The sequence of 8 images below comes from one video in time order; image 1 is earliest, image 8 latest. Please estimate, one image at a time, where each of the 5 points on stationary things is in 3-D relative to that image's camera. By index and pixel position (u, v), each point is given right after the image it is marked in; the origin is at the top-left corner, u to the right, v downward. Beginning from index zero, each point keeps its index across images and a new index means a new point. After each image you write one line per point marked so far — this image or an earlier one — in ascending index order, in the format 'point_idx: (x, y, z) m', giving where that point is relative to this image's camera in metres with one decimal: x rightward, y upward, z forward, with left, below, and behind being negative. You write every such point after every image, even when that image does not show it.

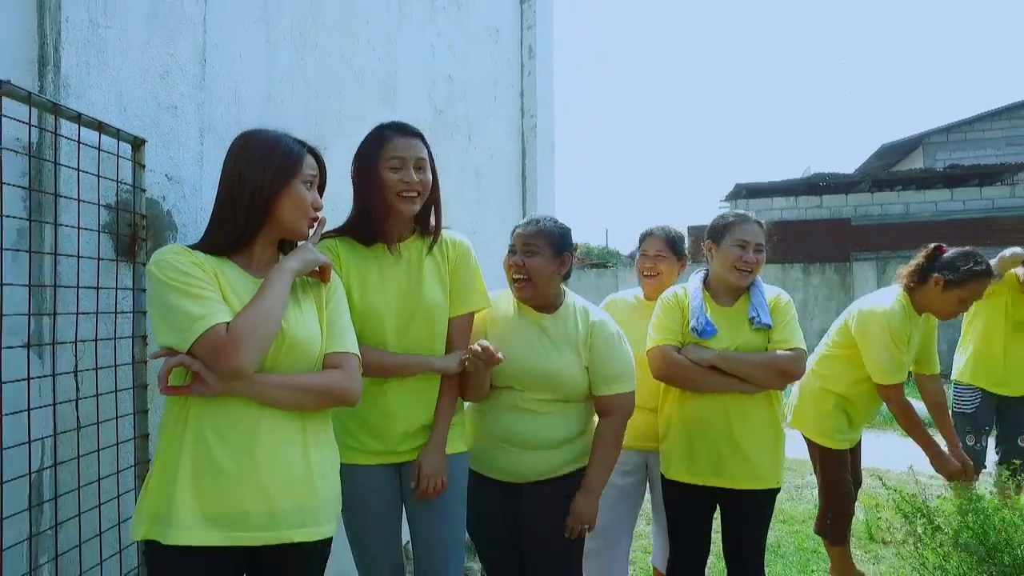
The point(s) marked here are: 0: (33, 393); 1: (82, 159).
0: (-1.1, -0.2, +1.6) m
1: (-1.0, +0.3, +1.7) m
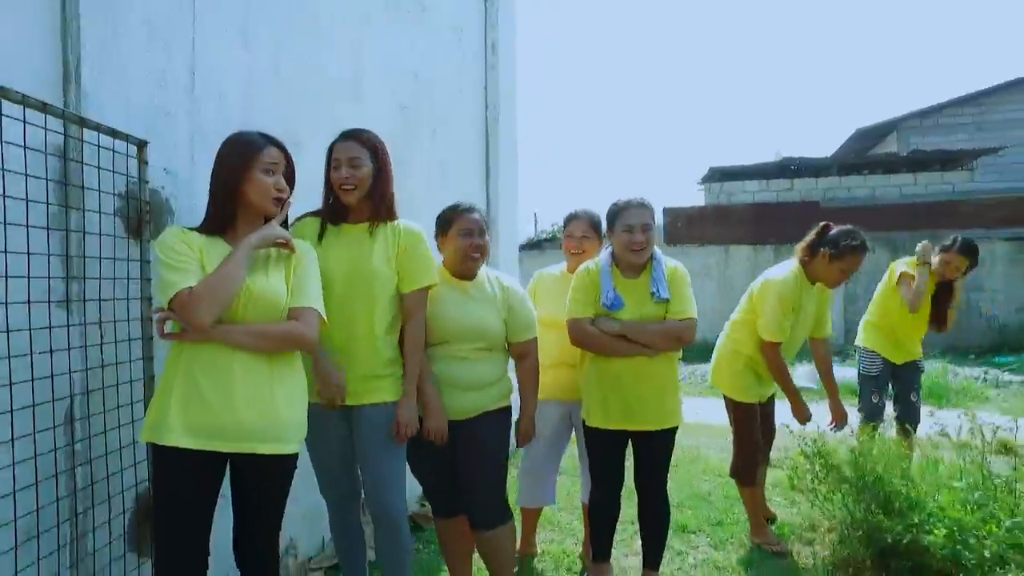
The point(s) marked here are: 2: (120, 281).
0: (-1.3, -0.1, +2.1) m
1: (-1.3, +0.4, +2.2) m
2: (-1.3, 0.0, +2.3) m
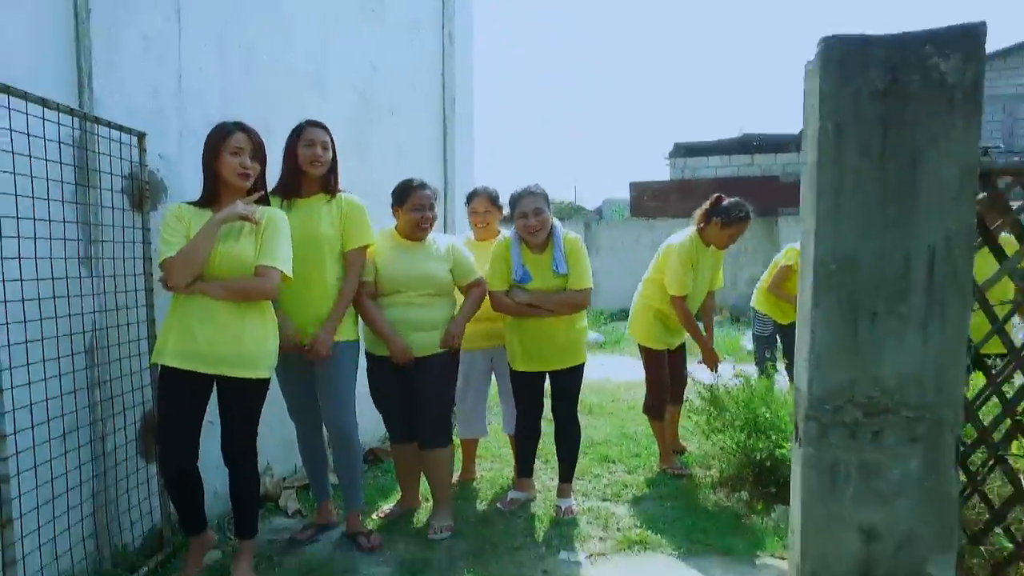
0: (-1.6, 0.0, +2.7) m
1: (-1.6, +0.5, +2.8) m
2: (-1.5, +0.2, +2.9) m
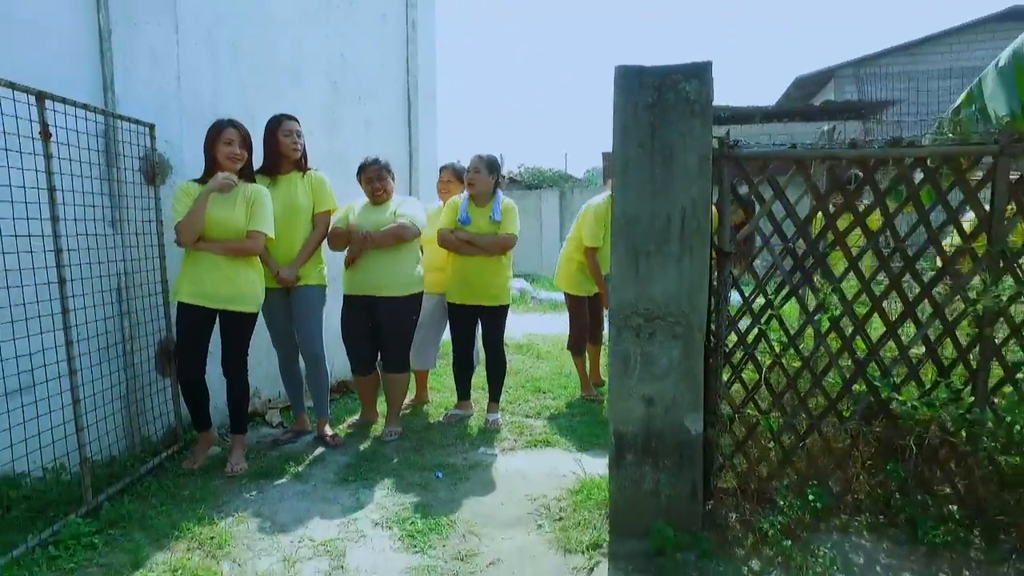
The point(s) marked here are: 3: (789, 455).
0: (-1.9, +0.2, +3.5) m
1: (-1.9, +0.8, +3.6) m
2: (-1.9, +0.4, +3.8) m
3: (+1.1, -0.6, +2.7) m
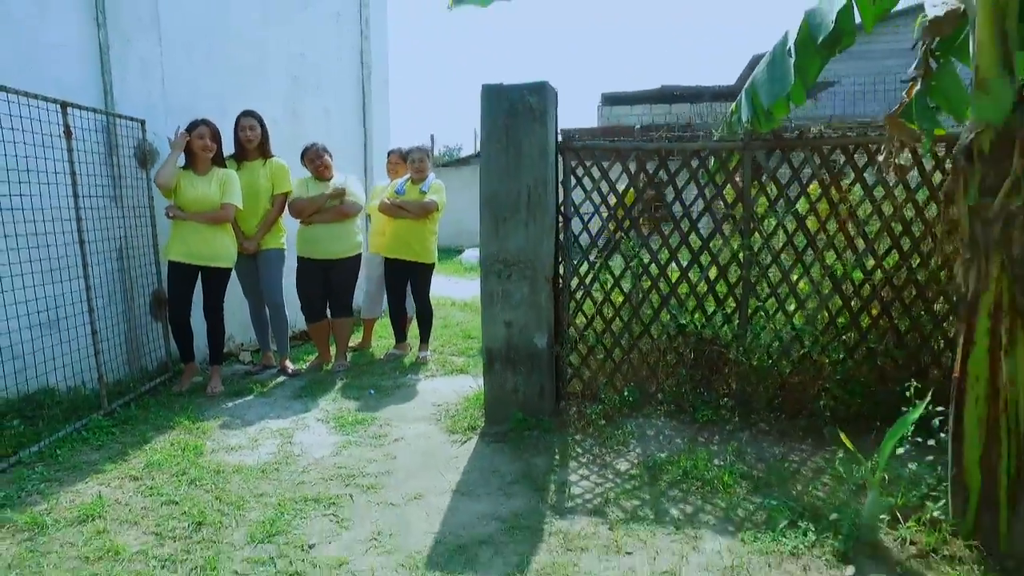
0: (-2.5, +0.5, +4.5) m
1: (-2.5, +1.0, +4.6) m
2: (-2.5, +0.7, +4.8) m
3: (+0.6, -0.4, +3.8) m
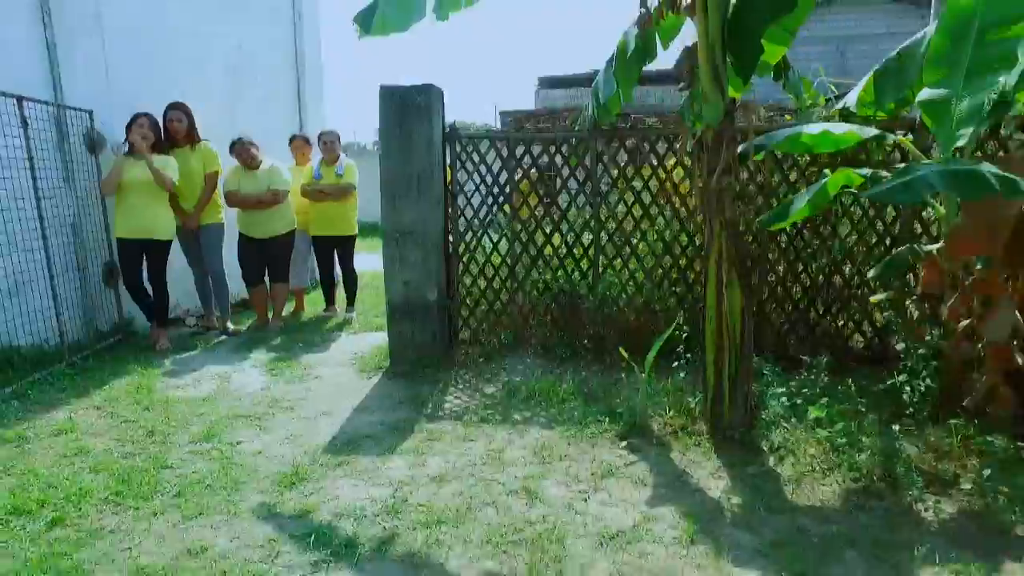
0: (-3.2, +0.7, +5.2) m
1: (-3.2, +1.2, +5.2) m
2: (-3.2, +0.9, +5.4) m
3: (-0.1, -0.2, +4.7) m
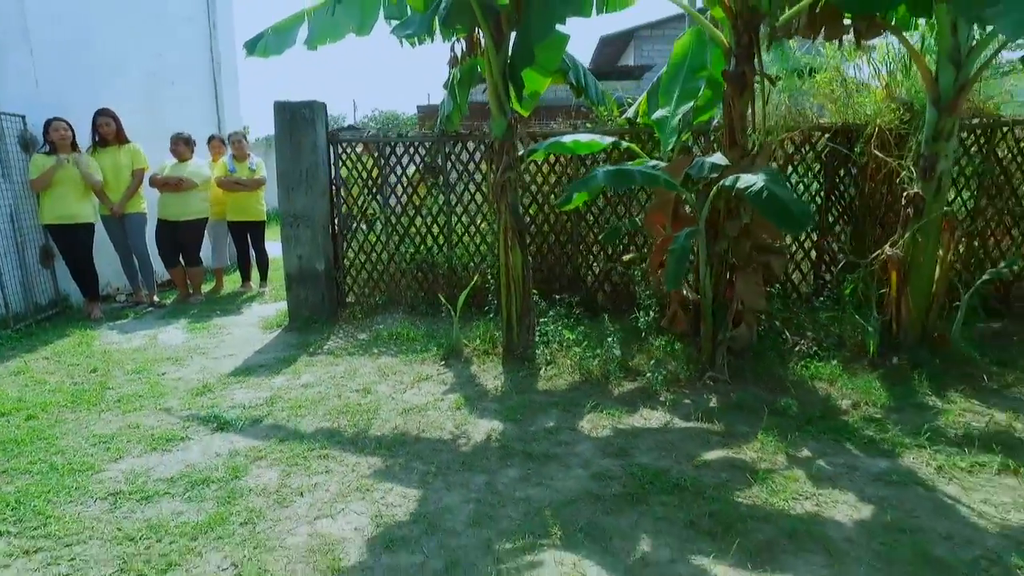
0: (-4.3, +0.8, +6.2) m
1: (-4.3, +1.4, +6.2) m
2: (-4.3, +1.0, +6.4) m
3: (-1.1, 0.0, +5.9) m
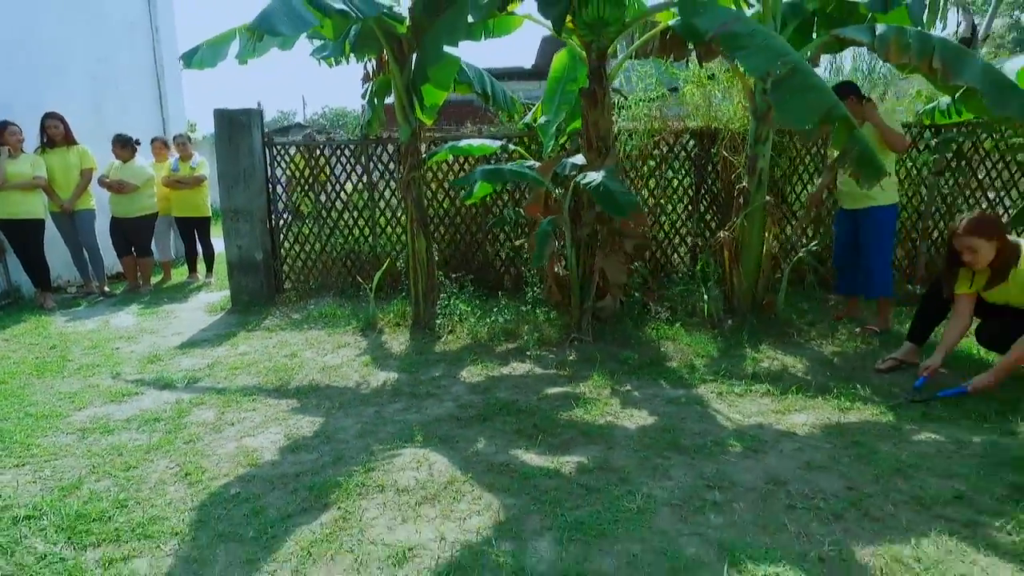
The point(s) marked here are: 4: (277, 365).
0: (-5.0, +0.9, +6.7) m
1: (-5.1, +1.5, +6.7) m
2: (-5.1, +1.1, +6.9) m
3: (-1.9, +0.2, +6.7) m
4: (-1.4, -0.5, +4.4) m
